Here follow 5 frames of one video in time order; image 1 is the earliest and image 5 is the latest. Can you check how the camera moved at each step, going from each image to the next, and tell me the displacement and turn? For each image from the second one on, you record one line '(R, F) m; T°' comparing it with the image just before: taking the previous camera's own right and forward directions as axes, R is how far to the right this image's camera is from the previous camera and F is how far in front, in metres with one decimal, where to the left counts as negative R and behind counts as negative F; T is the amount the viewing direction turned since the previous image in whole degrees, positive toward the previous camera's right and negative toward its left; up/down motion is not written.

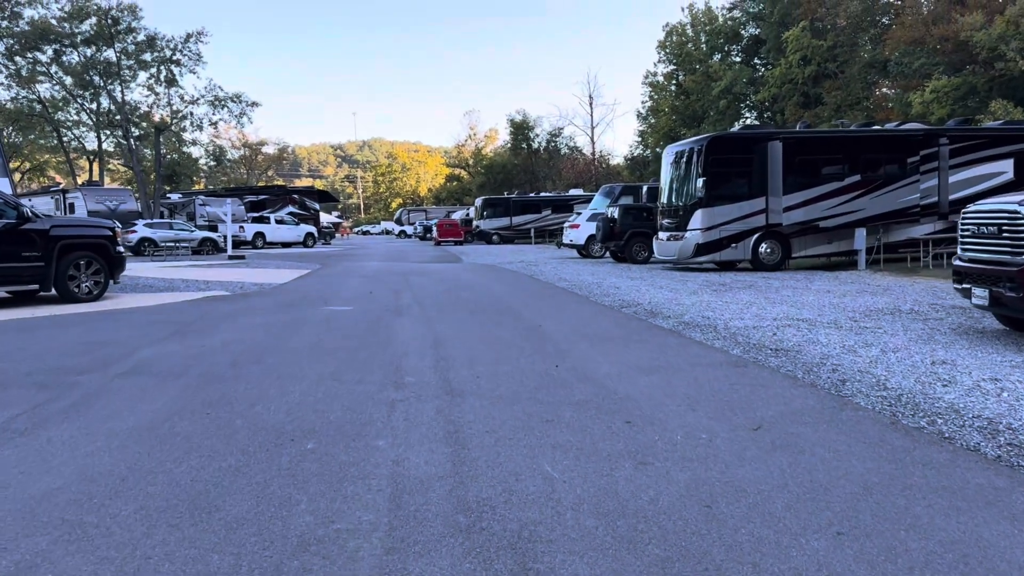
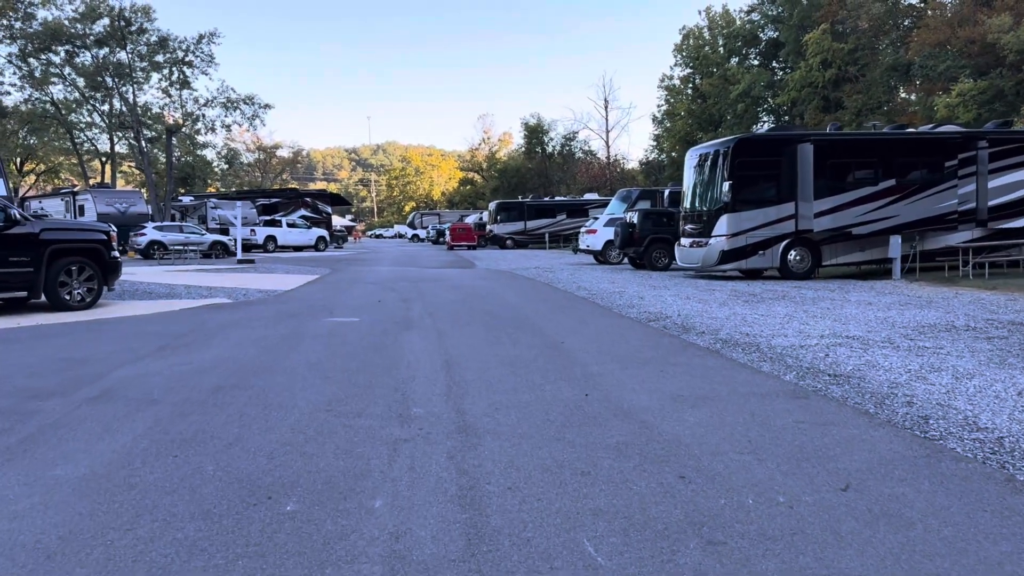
(-0.1, +1.0) m; -1°
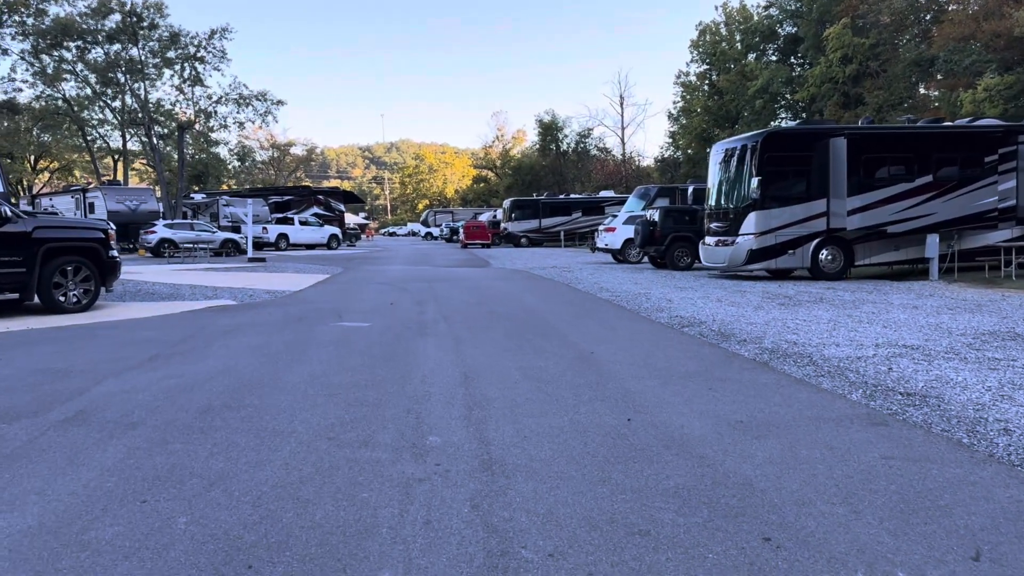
(-0.1, +0.9) m; -1°
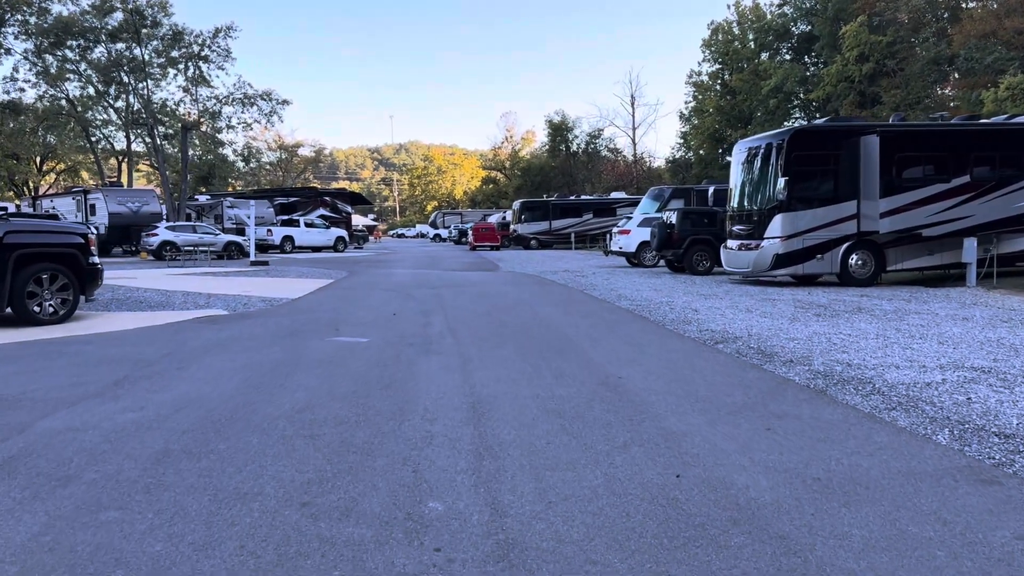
(-0.1, +1.1) m; -1°
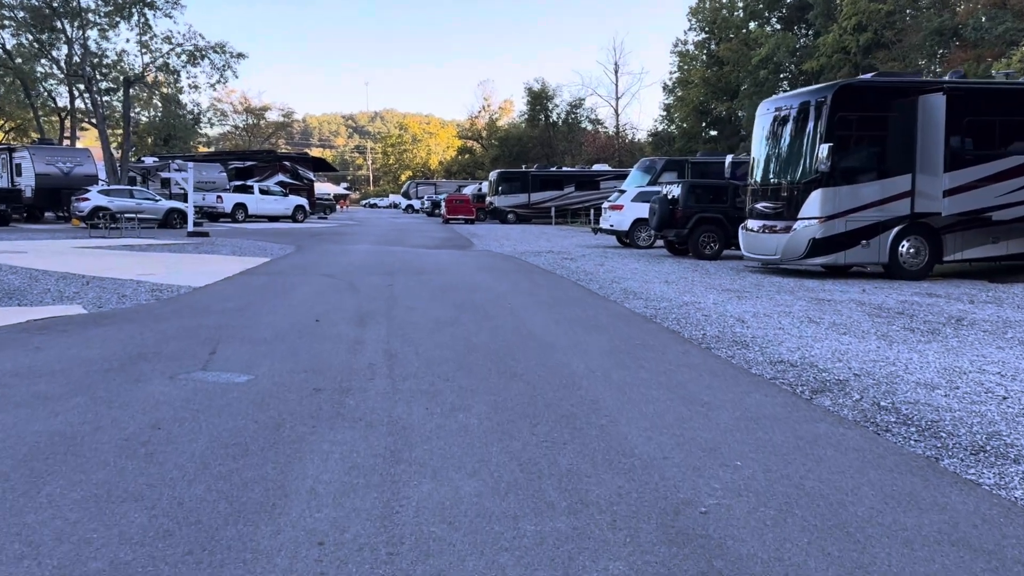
(0.0, +3.9) m; +2°
